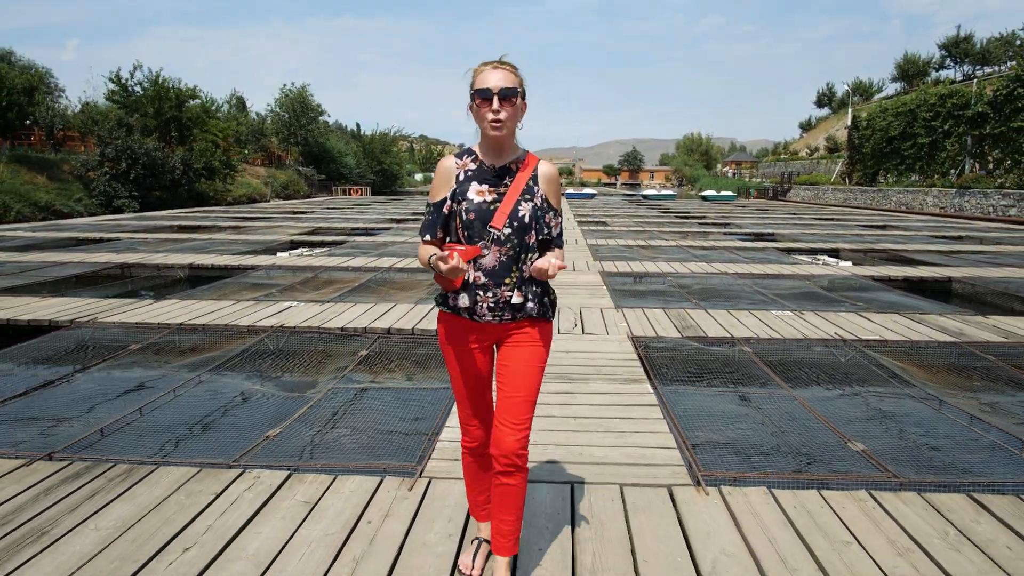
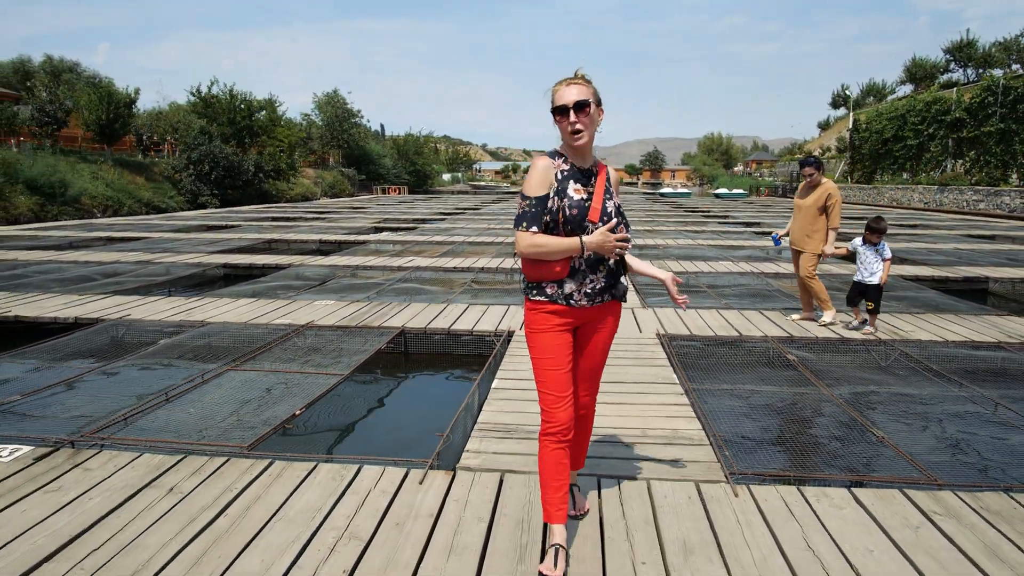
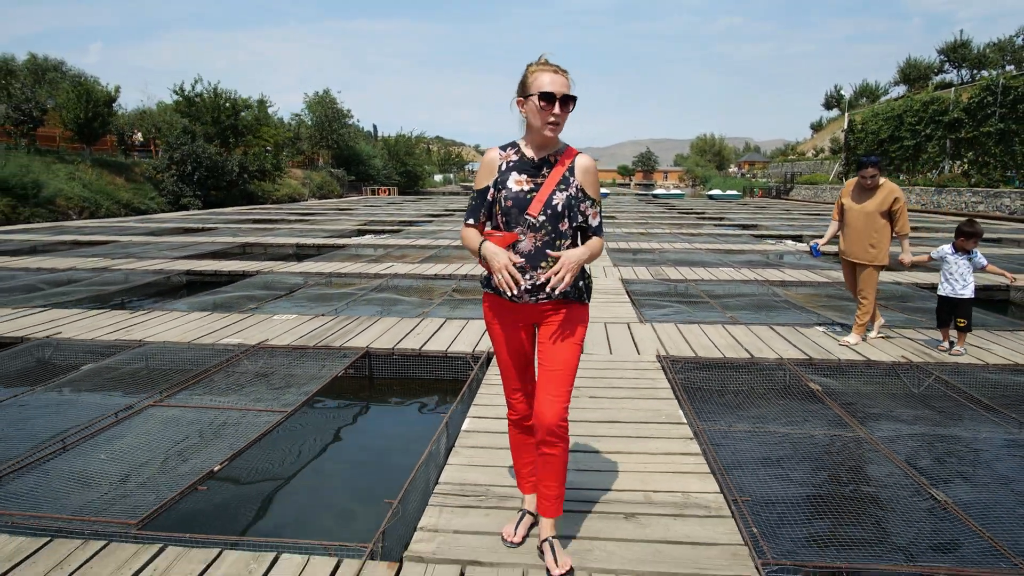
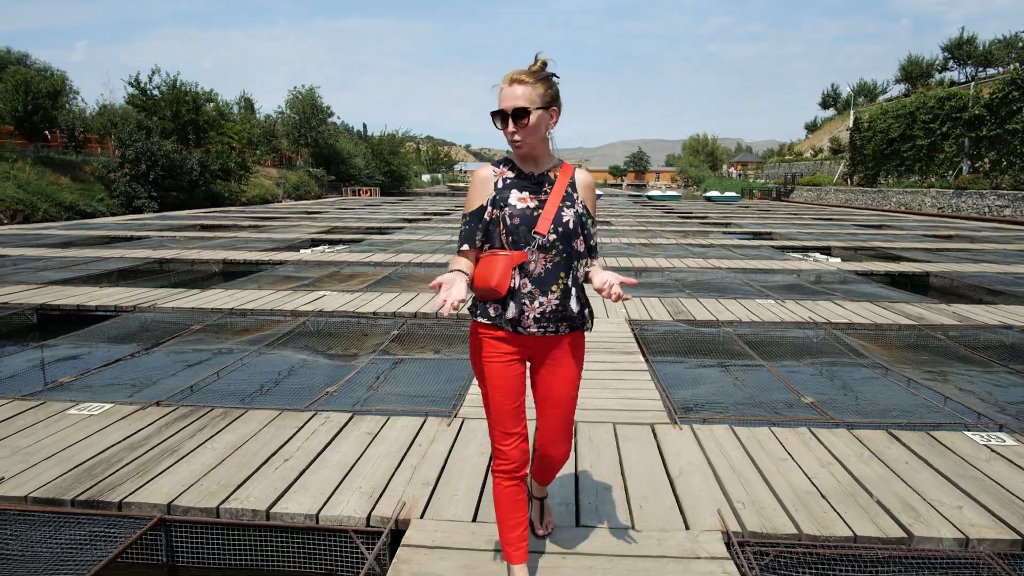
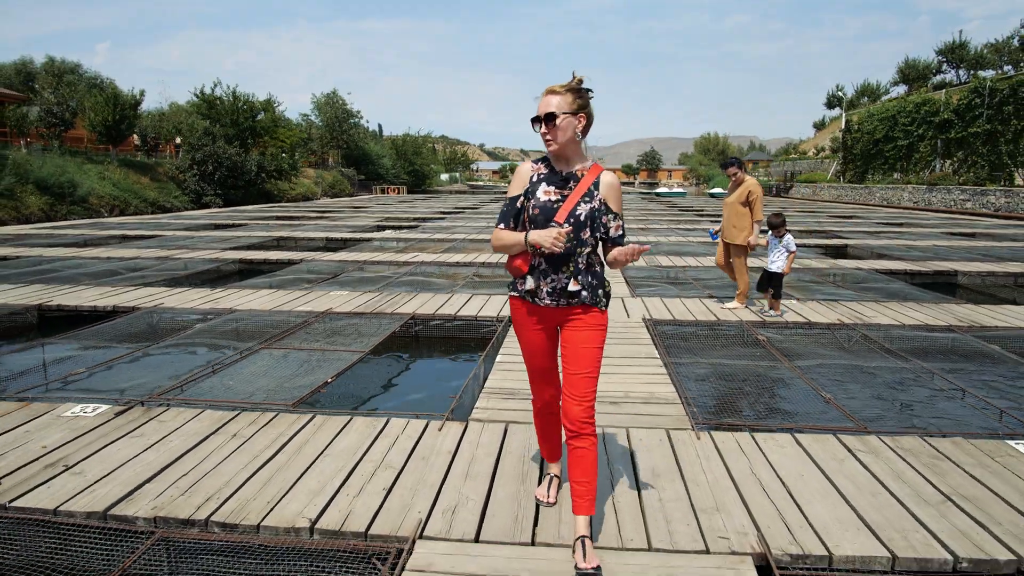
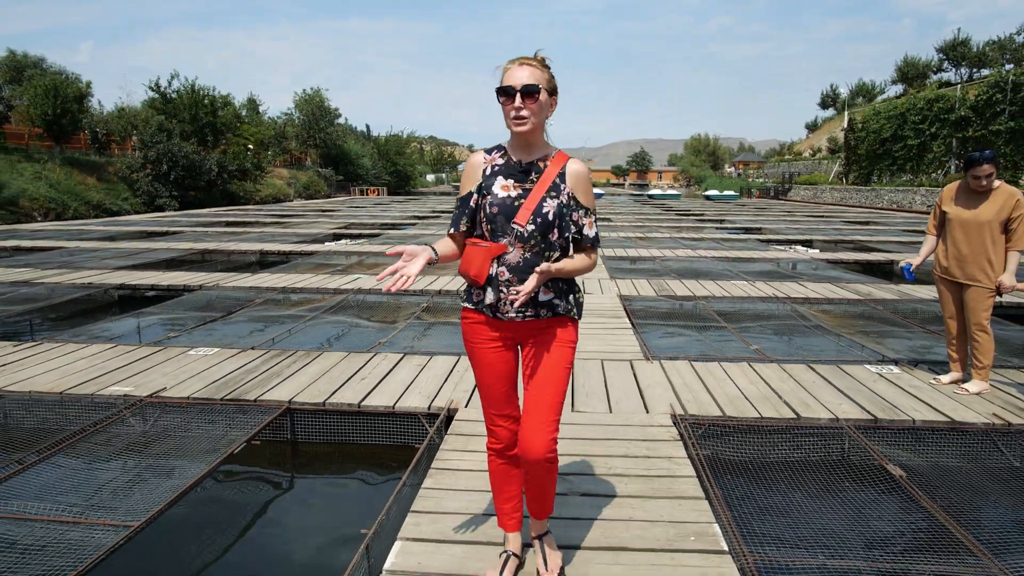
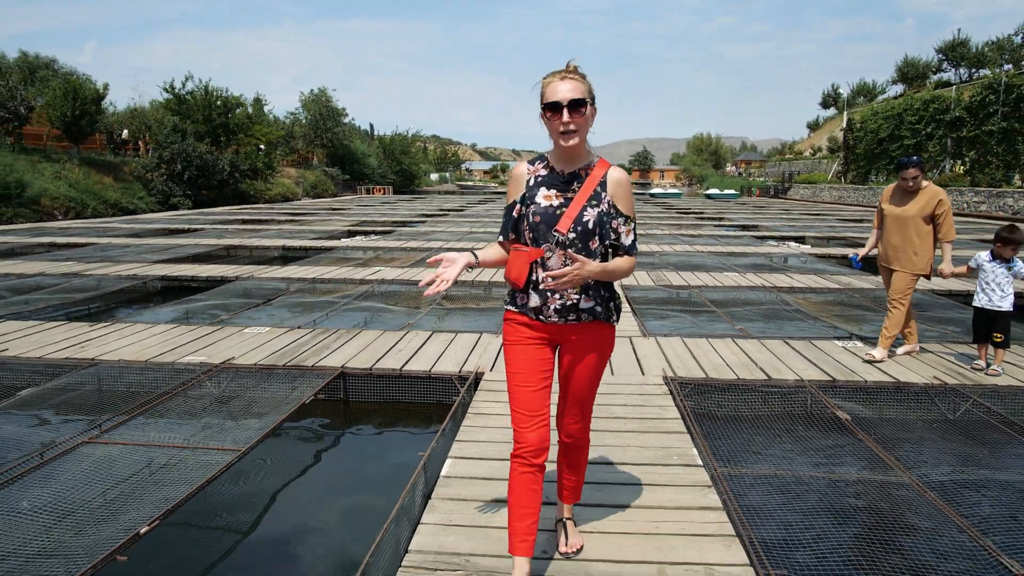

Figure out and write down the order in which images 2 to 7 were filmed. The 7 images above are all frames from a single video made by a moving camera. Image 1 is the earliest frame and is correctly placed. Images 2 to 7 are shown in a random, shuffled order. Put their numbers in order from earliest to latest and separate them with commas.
4, 6, 7, 3, 2, 5
